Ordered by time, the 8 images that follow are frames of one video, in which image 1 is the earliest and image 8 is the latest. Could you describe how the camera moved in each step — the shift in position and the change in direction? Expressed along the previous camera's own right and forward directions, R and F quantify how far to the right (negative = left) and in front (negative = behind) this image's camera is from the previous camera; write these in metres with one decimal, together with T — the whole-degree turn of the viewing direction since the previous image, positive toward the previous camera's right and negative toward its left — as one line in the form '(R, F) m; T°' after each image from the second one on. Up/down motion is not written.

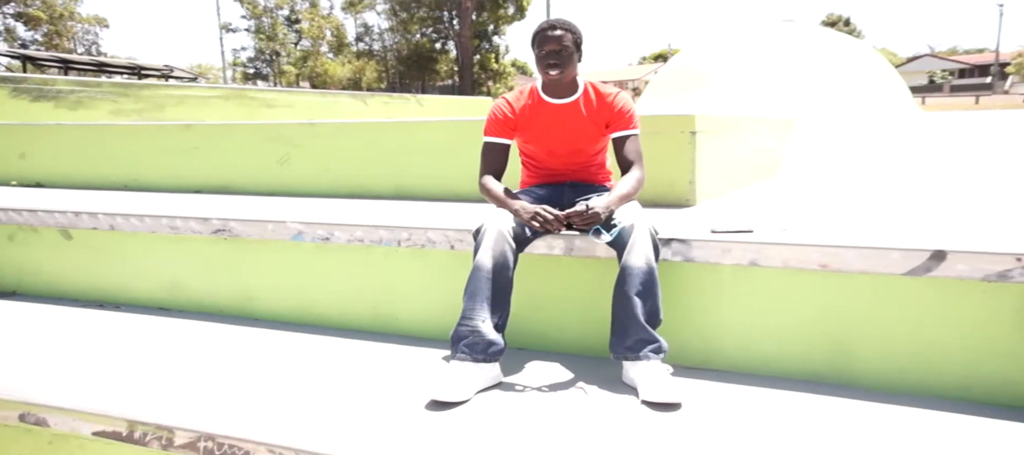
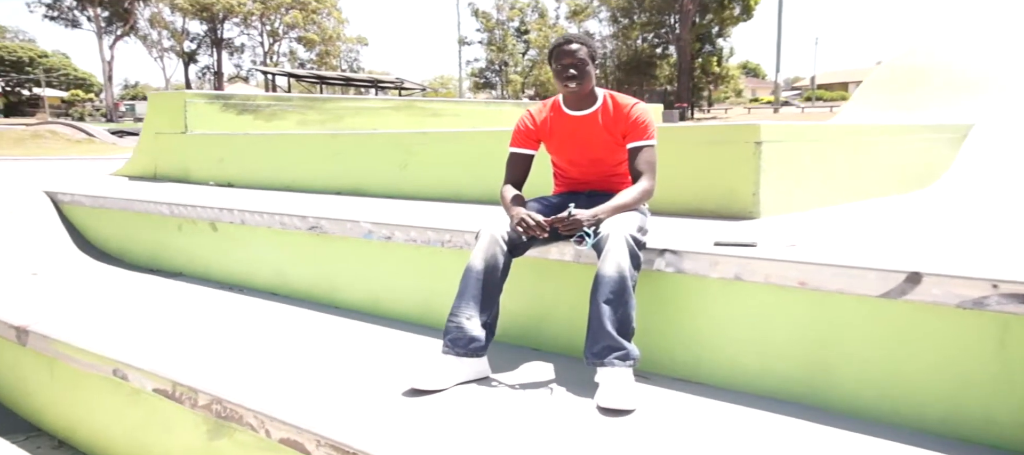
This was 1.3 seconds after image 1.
(+0.6, -0.1) m; -14°
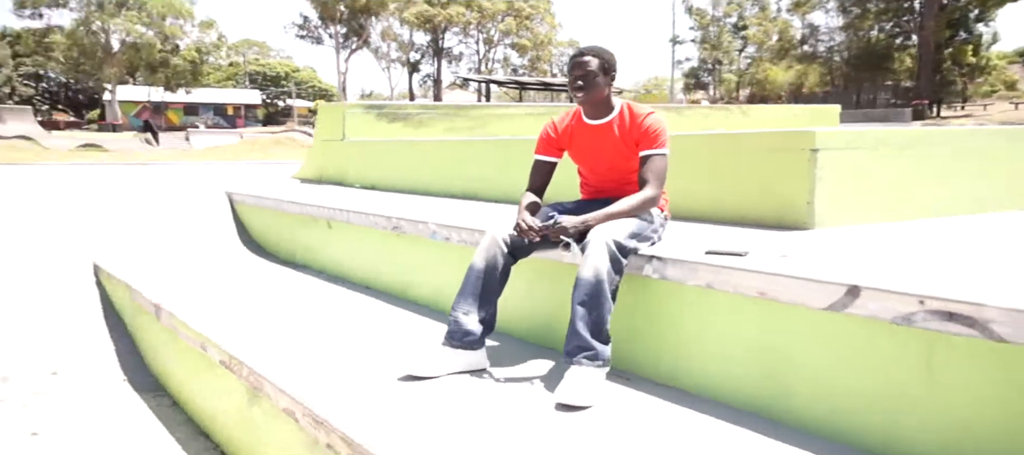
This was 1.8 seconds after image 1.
(+0.6, -0.1) m; -13°
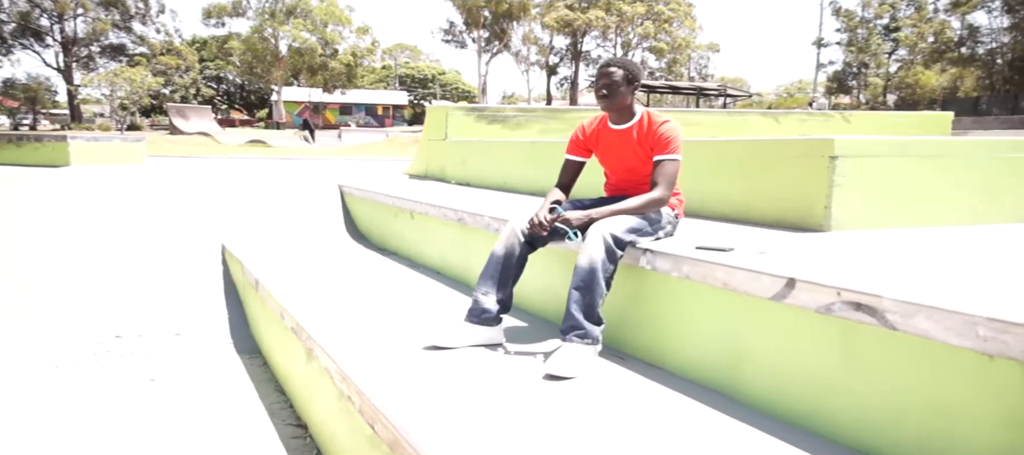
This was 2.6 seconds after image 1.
(+0.4, -0.3) m; -9°
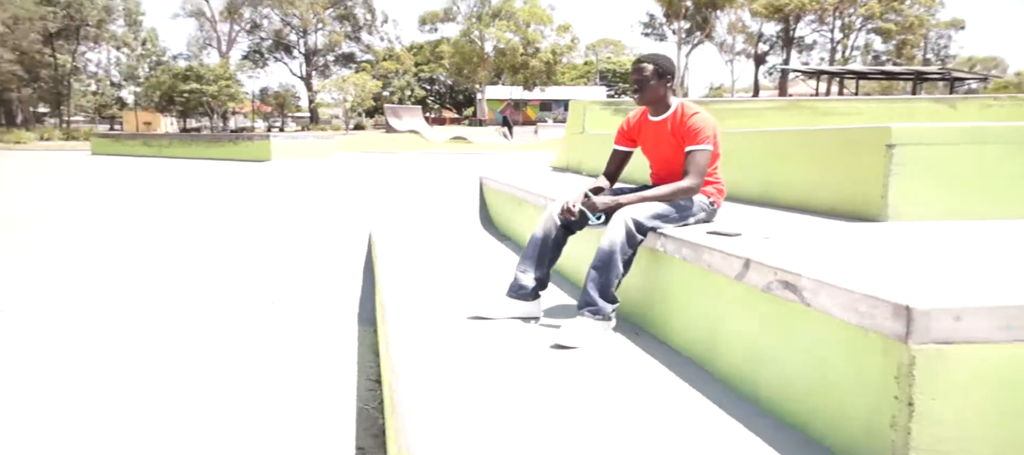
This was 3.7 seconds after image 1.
(+0.6, -0.2) m; -14°
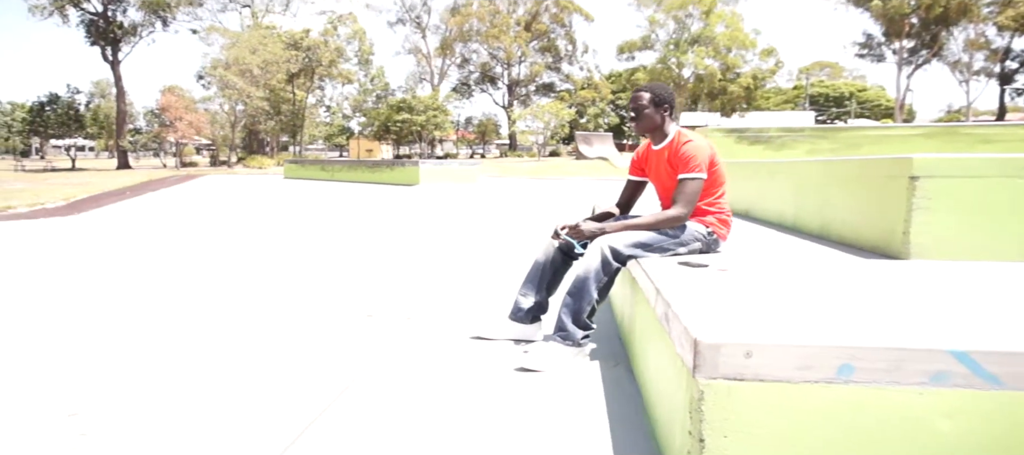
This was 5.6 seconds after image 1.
(+0.7, 0.0) m; -13°
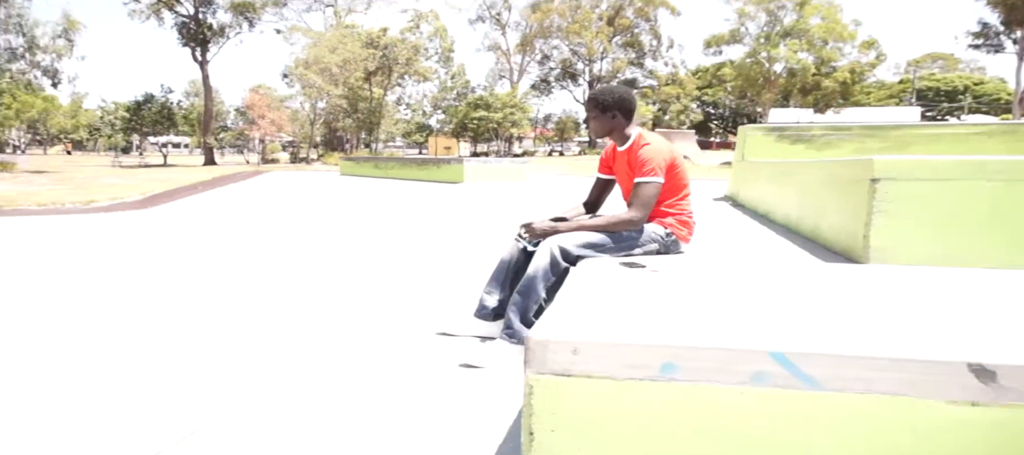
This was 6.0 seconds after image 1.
(+0.4, 0.0) m; -4°
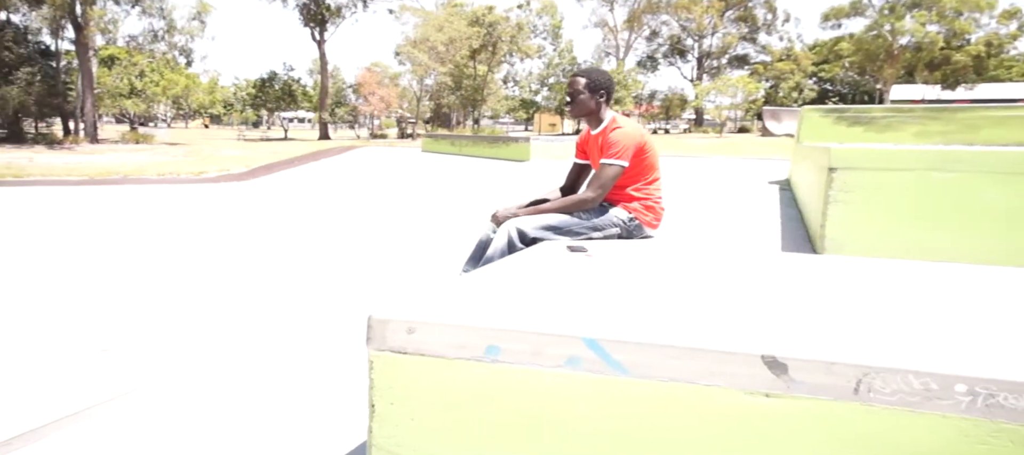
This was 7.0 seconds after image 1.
(+0.5, 0.0) m; -6°
